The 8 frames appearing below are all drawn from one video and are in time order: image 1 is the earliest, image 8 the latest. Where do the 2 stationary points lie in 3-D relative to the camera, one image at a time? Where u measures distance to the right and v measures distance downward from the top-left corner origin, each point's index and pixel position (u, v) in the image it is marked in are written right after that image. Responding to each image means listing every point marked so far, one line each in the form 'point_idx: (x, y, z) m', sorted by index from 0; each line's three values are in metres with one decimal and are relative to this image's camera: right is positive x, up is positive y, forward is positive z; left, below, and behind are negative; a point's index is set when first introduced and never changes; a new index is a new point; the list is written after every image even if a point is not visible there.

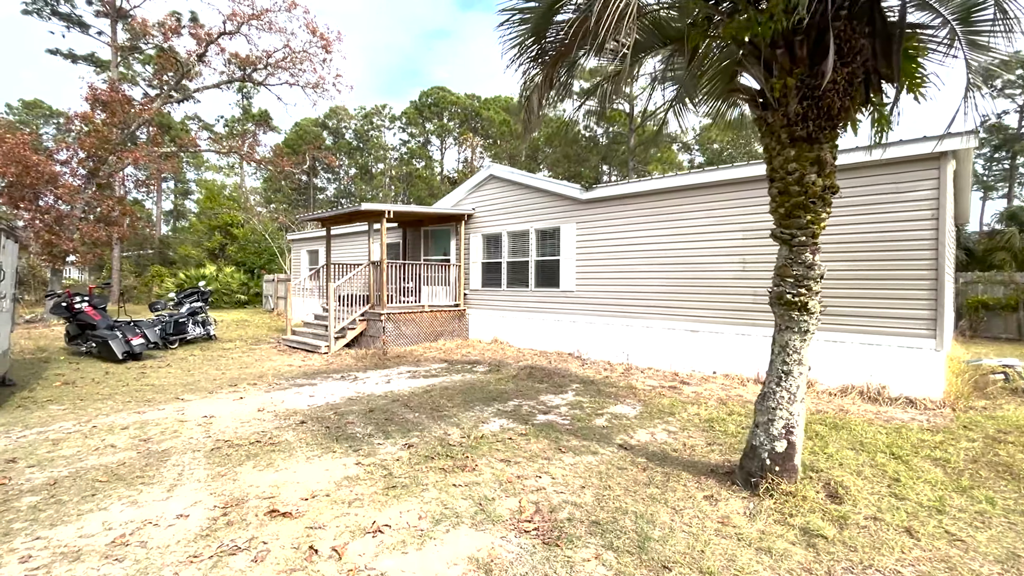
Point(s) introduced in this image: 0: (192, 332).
0: (-6.9, -0.9, +10.3) m
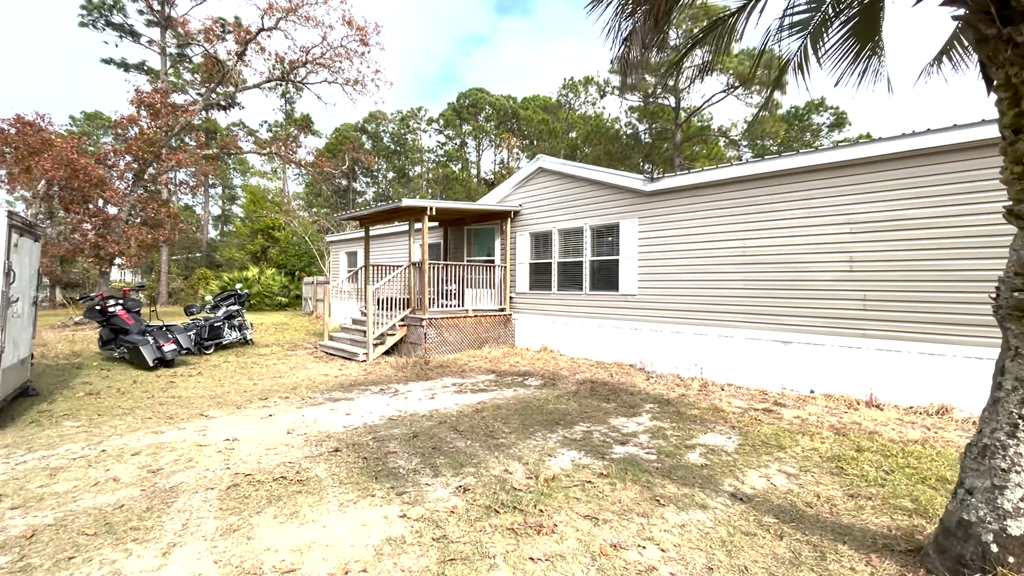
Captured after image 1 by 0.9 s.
0: (-5.8, -1.0, +9.8) m
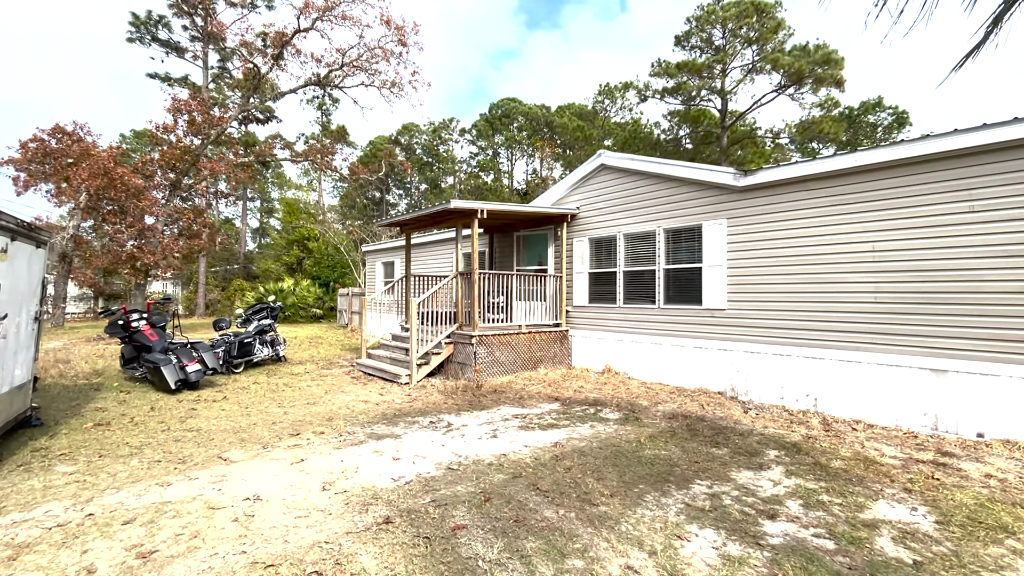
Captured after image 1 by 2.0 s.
0: (-4.8, -1.2, +9.0) m
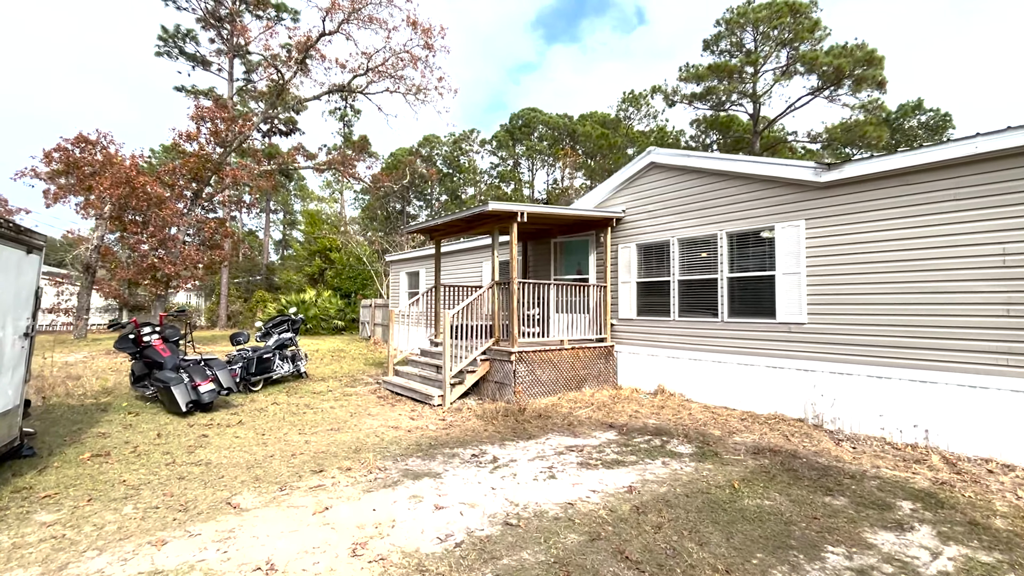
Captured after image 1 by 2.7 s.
0: (-4.1, -1.4, +8.3) m
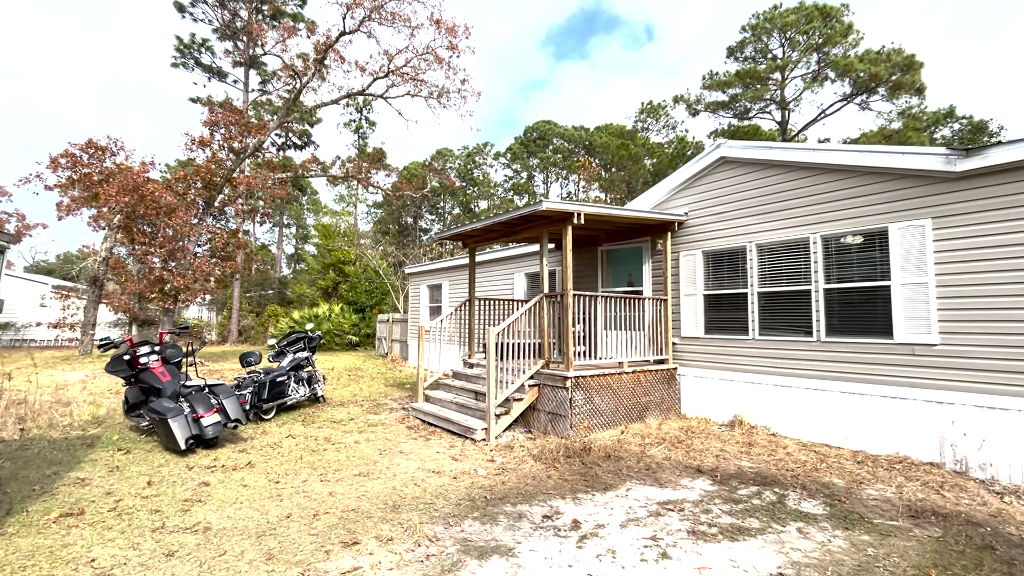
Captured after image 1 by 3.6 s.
0: (-3.3, -1.6, +7.3) m
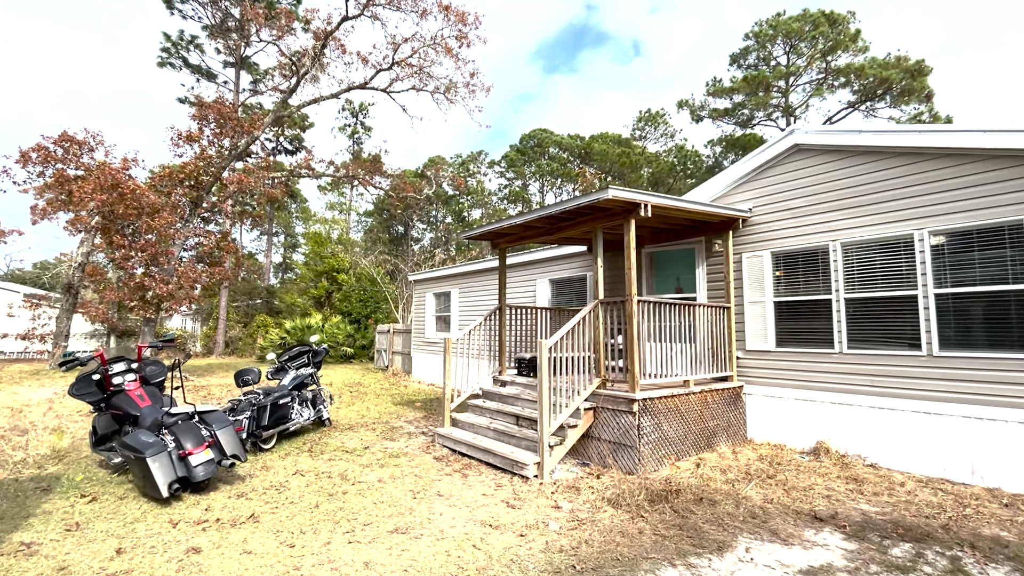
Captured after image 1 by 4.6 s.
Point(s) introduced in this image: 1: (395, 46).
0: (-2.8, -1.7, +6.2) m
1: (-3.4, +6.8, +13.8) m
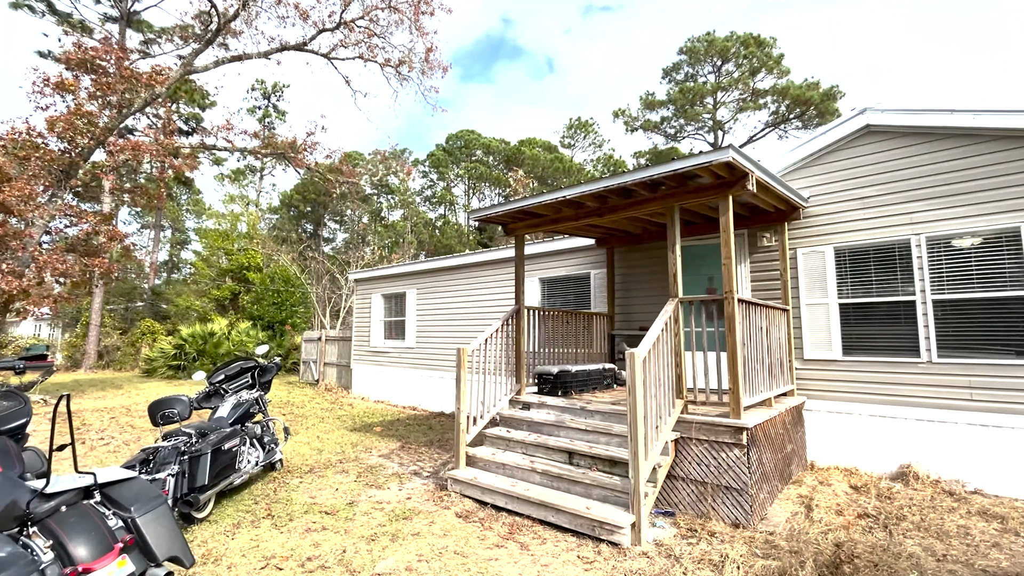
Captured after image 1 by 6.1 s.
0: (-2.4, -1.6, +4.2) m
1: (-4.2, +6.8, +11.7) m
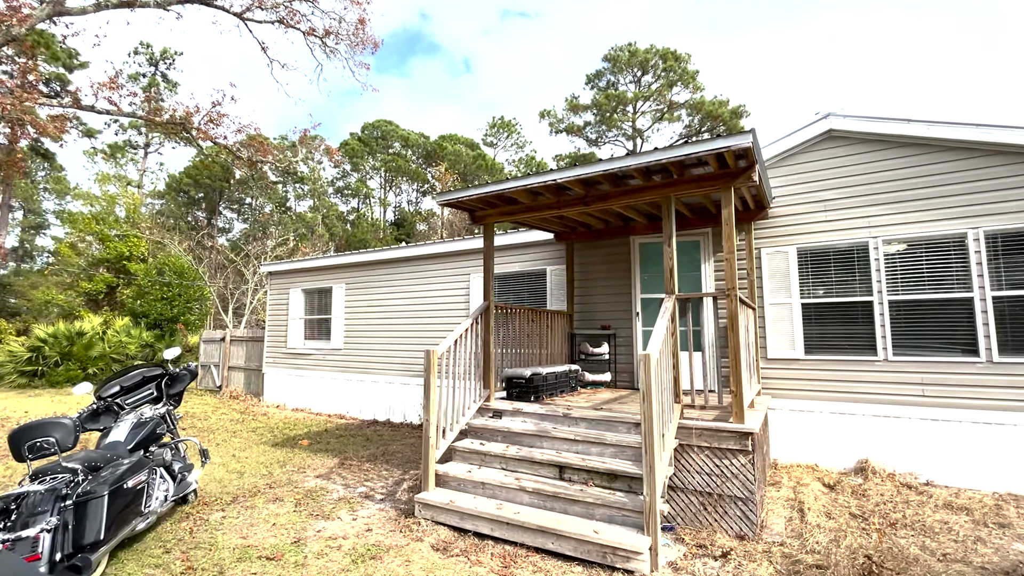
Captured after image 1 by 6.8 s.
0: (-2.4, -1.5, +3.3) m
1: (-5.4, +7.0, +10.3) m
